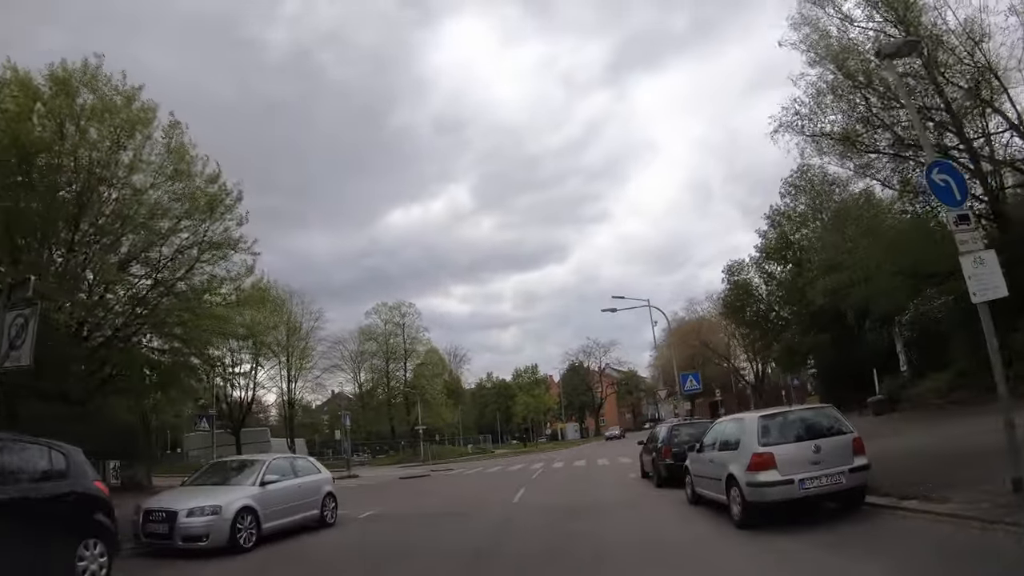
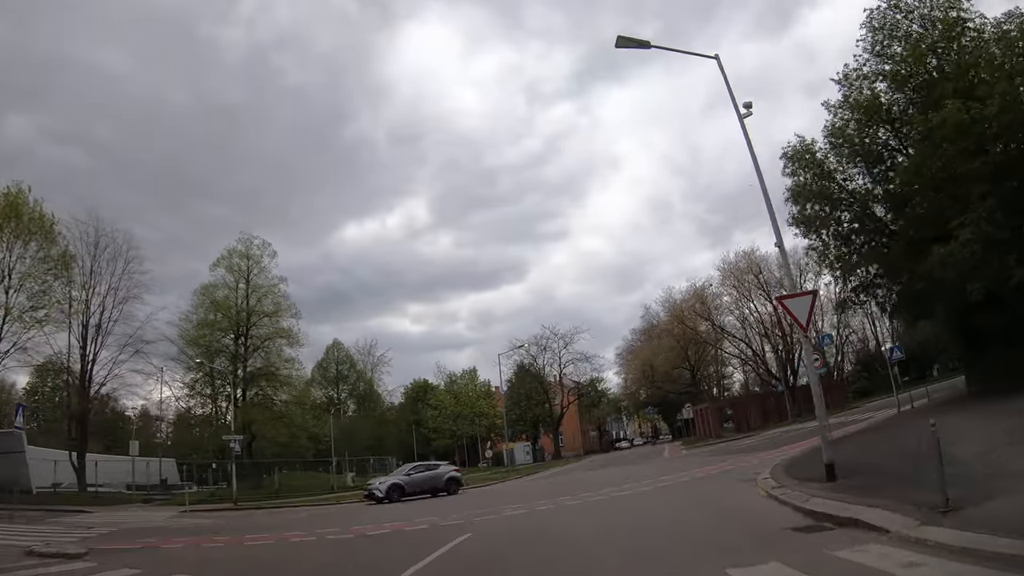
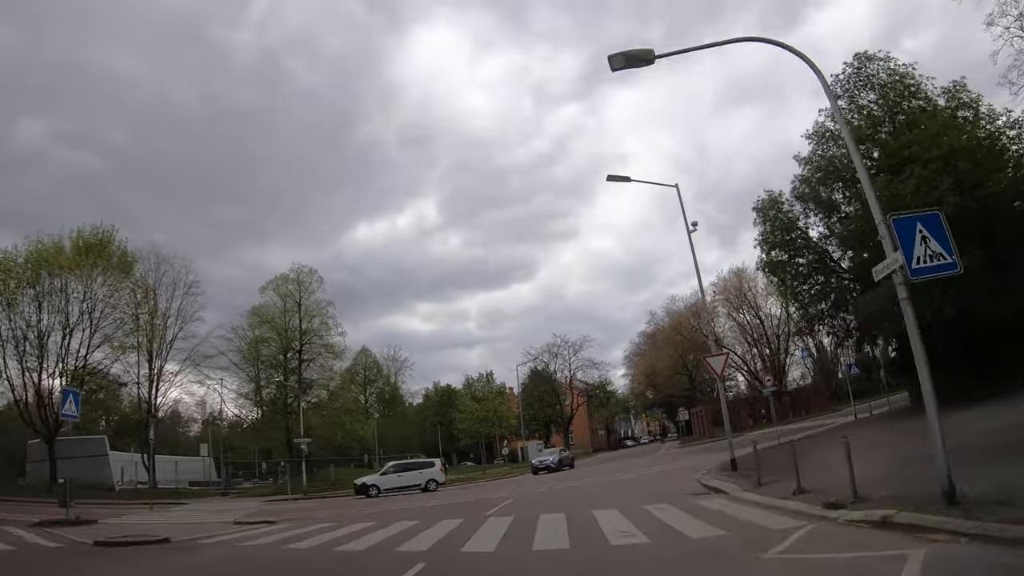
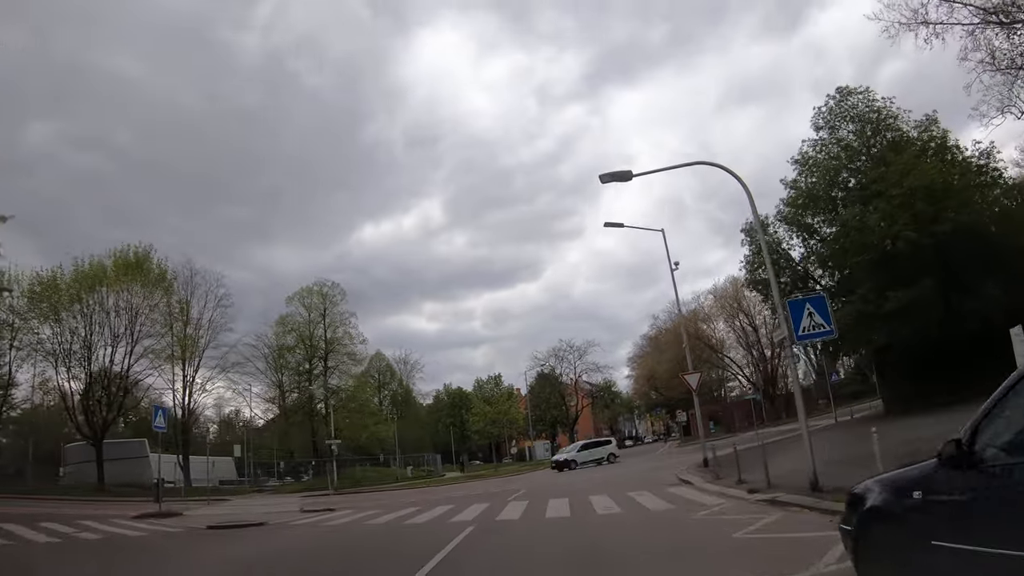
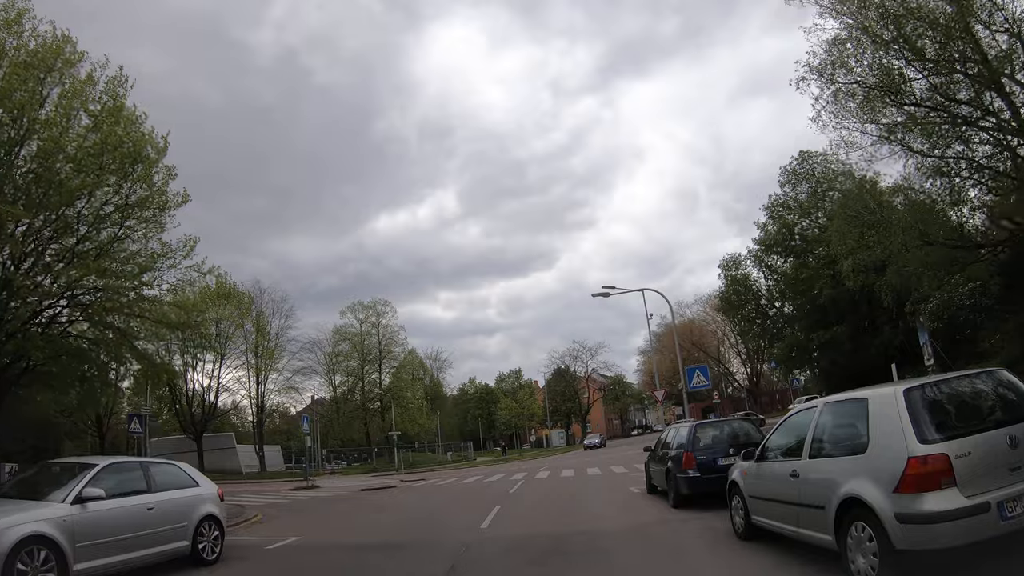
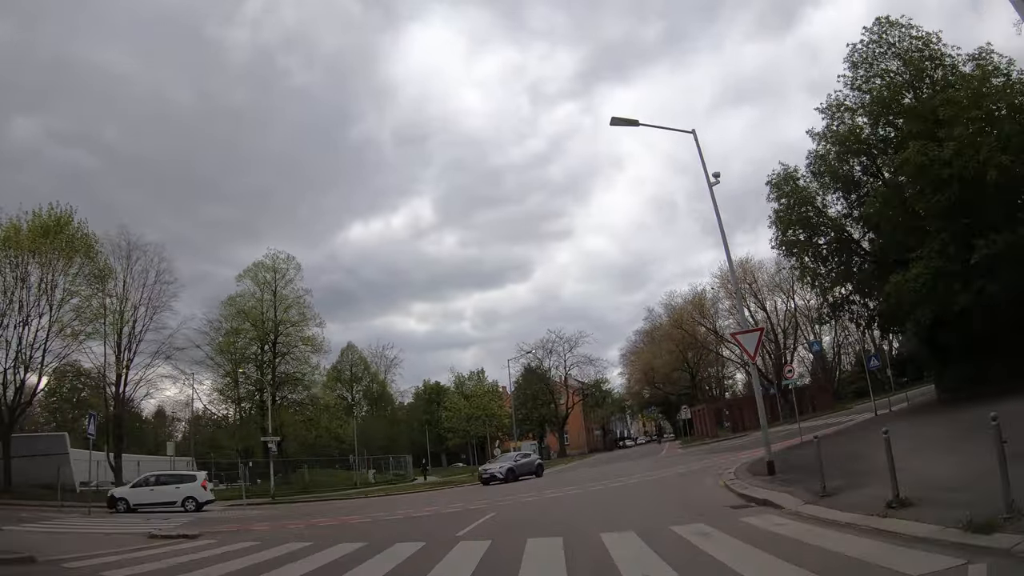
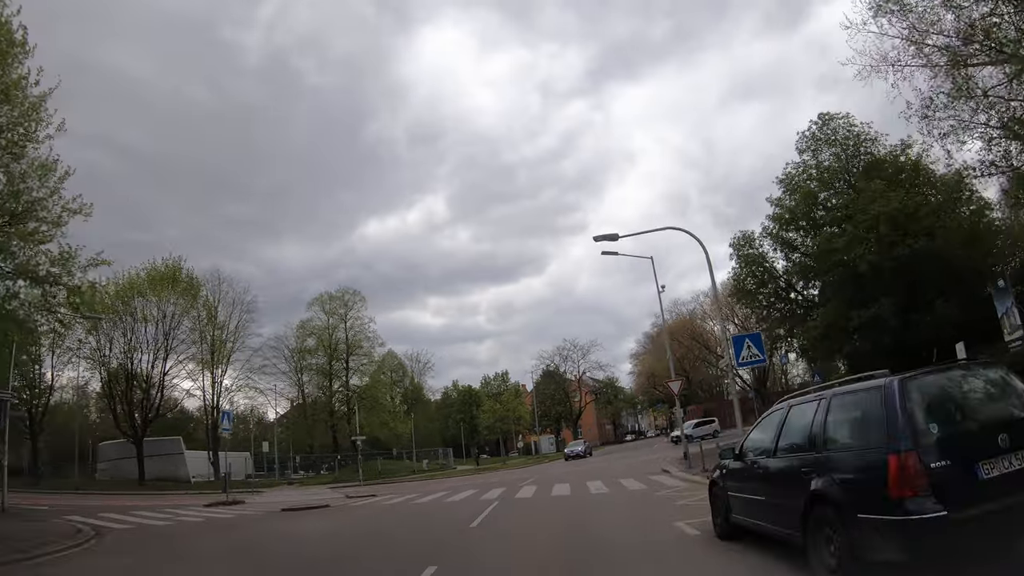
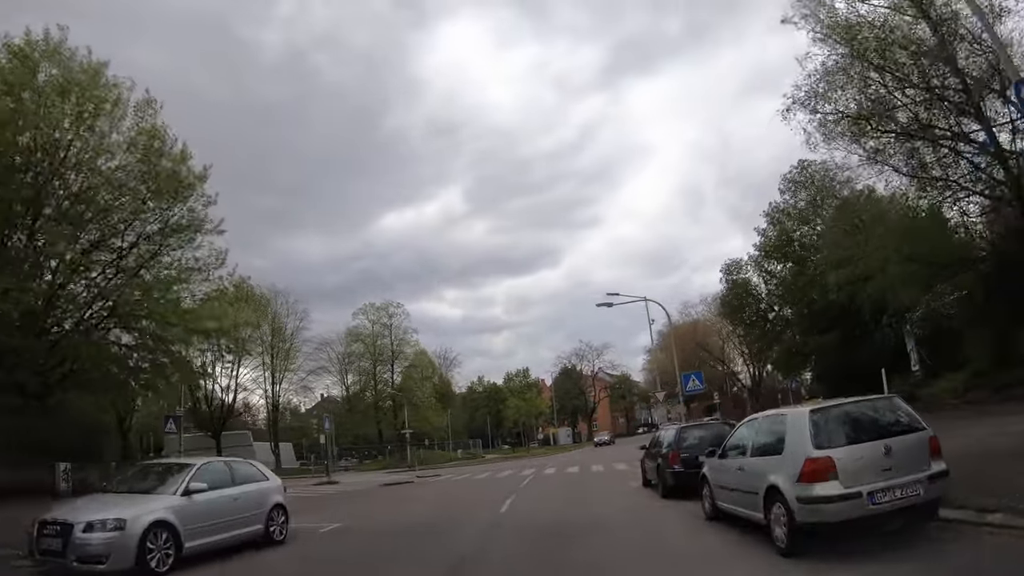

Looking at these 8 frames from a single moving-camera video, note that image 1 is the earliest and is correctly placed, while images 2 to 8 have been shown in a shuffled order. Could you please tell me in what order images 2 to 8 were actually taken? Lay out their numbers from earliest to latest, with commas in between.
8, 5, 7, 4, 3, 6, 2
